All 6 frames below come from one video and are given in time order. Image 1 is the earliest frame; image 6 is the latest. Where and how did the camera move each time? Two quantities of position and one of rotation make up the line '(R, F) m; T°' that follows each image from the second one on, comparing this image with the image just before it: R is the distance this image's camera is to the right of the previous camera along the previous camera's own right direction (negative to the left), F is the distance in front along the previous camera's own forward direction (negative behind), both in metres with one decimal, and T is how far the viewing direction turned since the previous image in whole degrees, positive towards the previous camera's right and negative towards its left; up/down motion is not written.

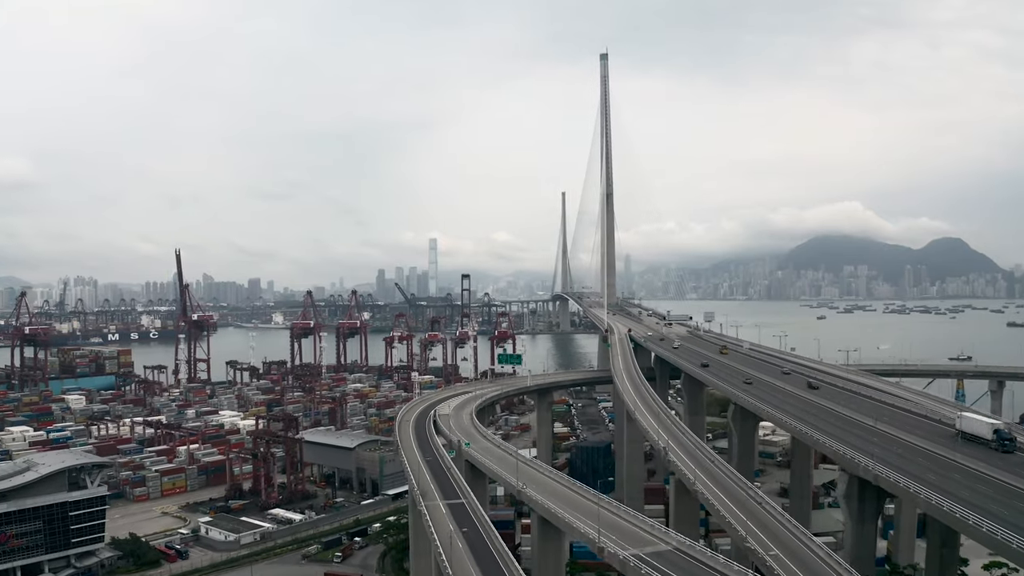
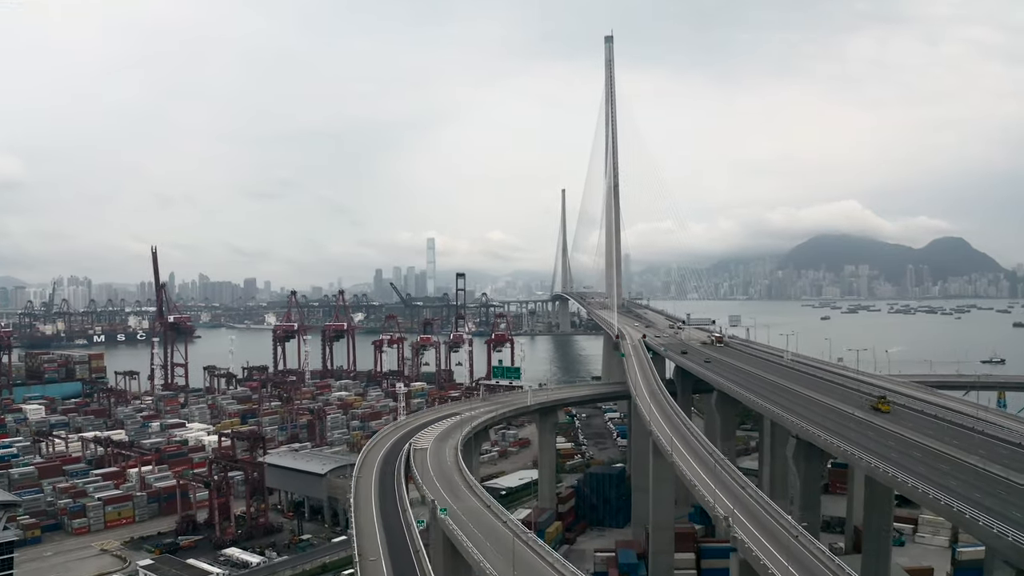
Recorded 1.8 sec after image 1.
(0.0, +5.0) m; 0°
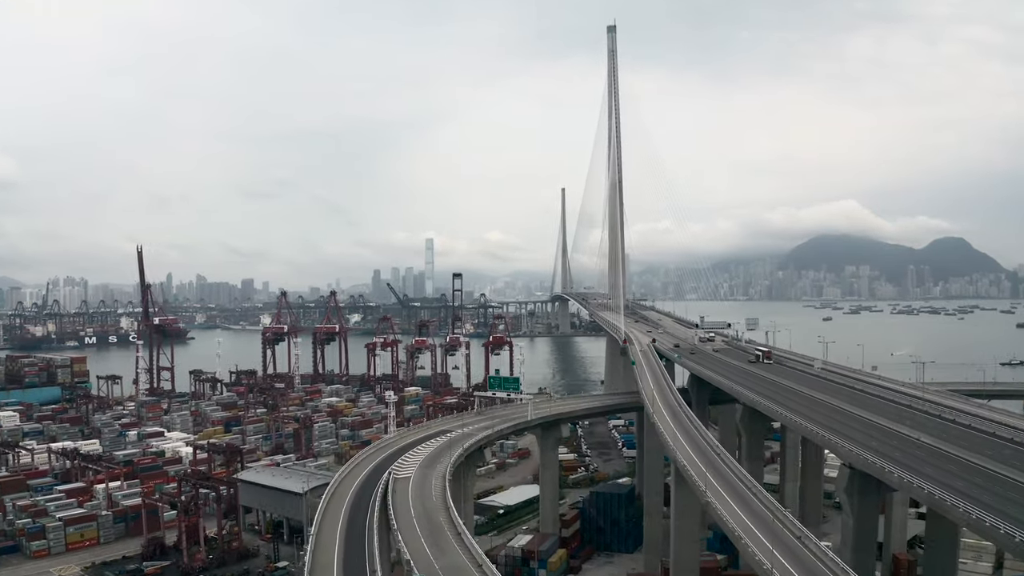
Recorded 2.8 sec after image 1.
(0.0, +2.7) m; 0°
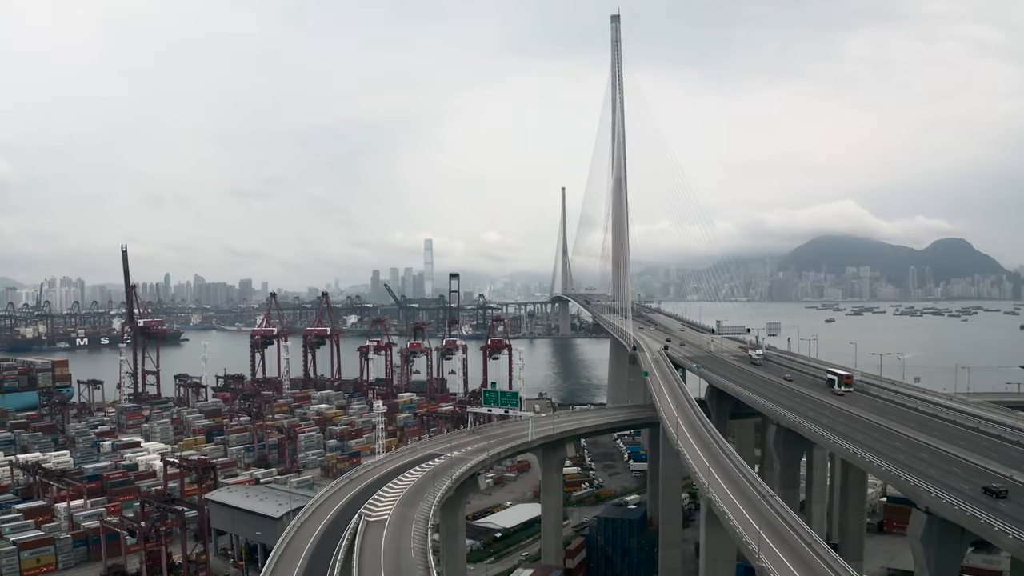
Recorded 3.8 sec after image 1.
(0.0, +2.7) m; 0°
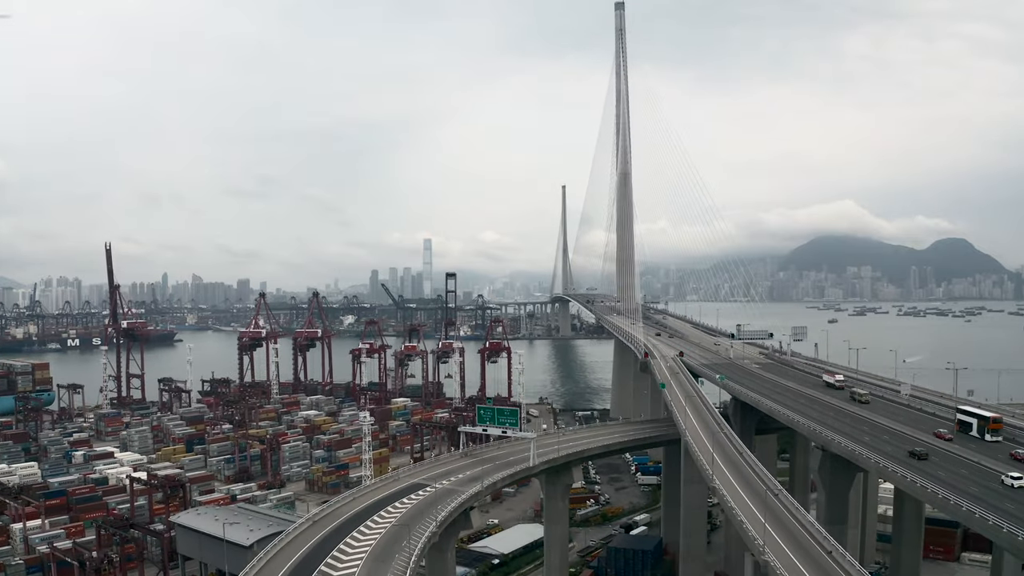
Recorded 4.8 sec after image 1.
(0.0, +2.7) m; 0°
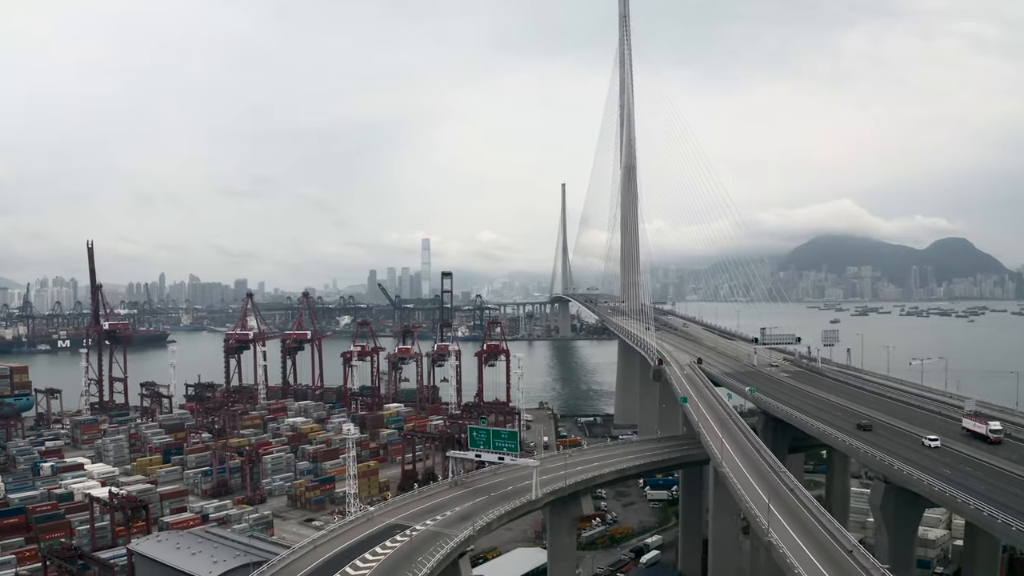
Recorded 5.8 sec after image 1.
(0.0, +2.7) m; 0°
